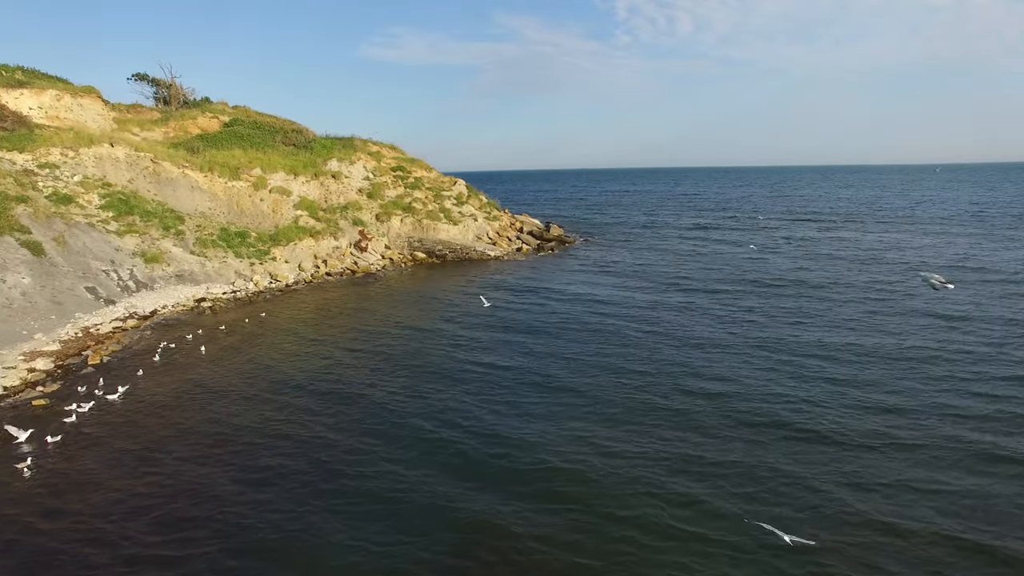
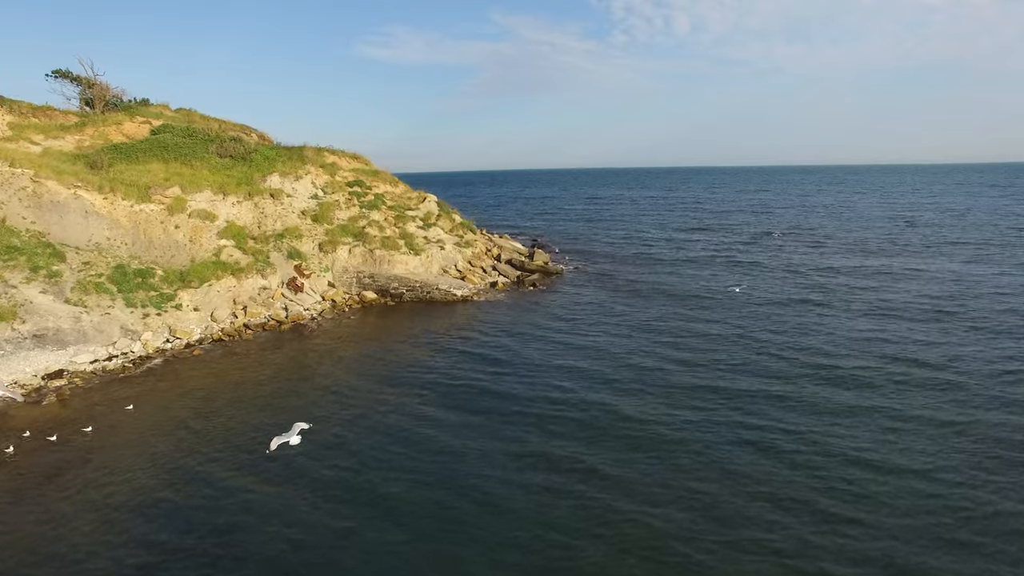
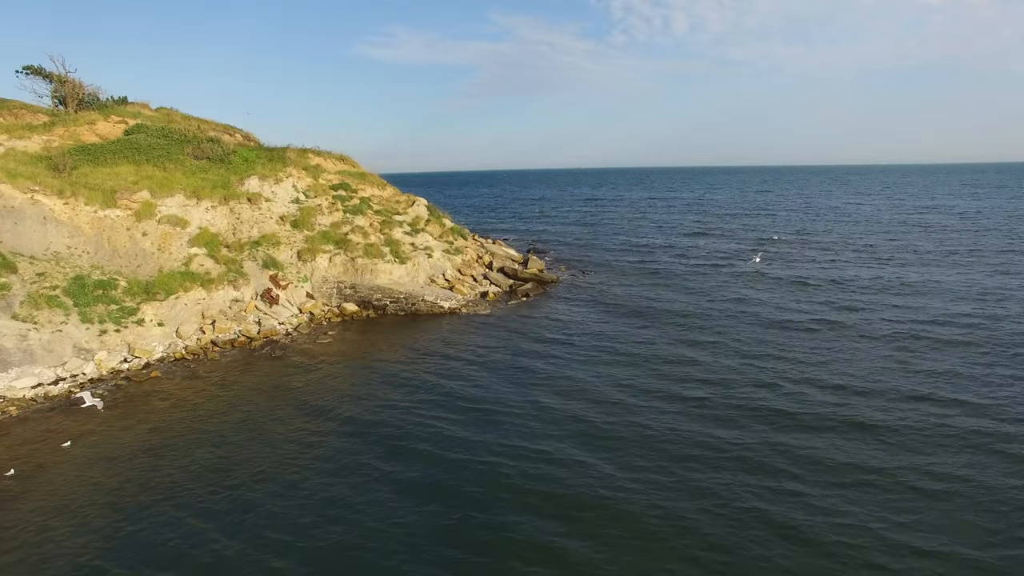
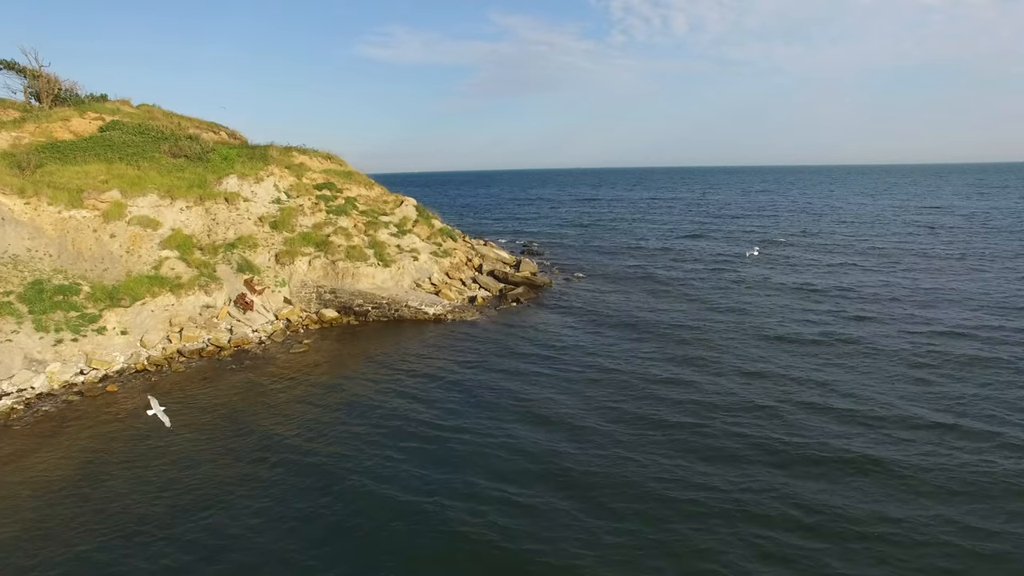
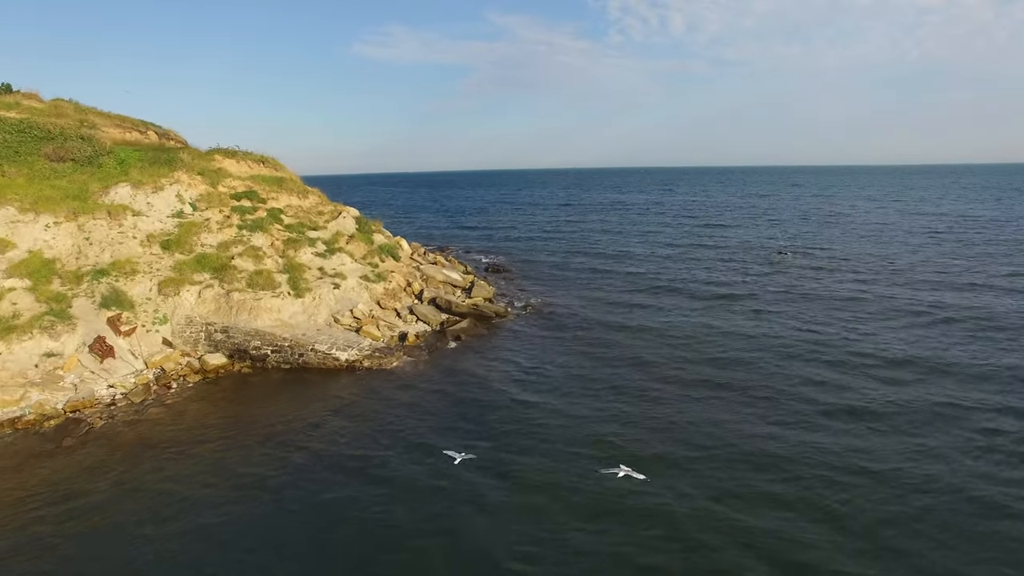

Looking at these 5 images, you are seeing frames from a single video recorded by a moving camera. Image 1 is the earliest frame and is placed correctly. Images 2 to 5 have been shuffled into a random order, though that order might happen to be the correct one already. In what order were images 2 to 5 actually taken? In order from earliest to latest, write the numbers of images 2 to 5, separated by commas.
2, 3, 4, 5
